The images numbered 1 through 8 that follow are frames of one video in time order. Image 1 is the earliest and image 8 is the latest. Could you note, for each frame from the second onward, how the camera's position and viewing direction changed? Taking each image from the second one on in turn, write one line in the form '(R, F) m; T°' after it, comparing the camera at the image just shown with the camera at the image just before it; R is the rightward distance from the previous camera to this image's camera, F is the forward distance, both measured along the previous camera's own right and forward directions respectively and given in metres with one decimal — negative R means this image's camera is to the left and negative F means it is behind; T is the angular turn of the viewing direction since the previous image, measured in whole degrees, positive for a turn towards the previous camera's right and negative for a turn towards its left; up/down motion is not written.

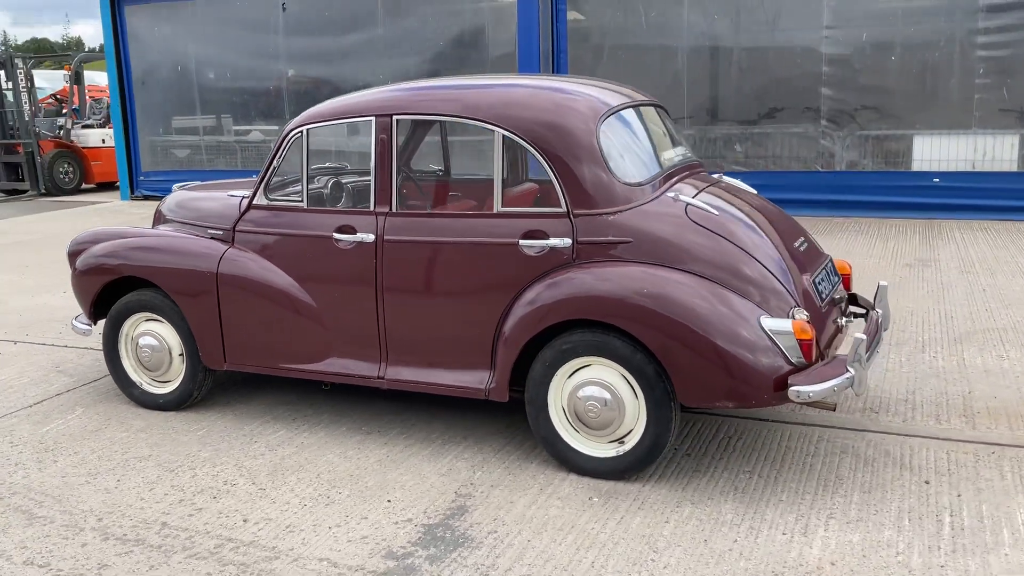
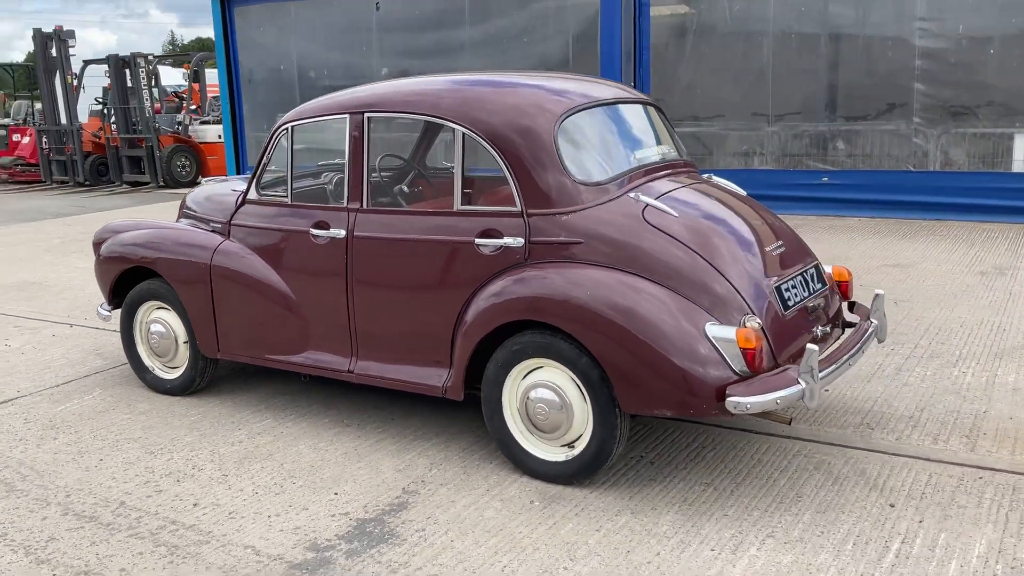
(+0.7, +0.1) m; -8°
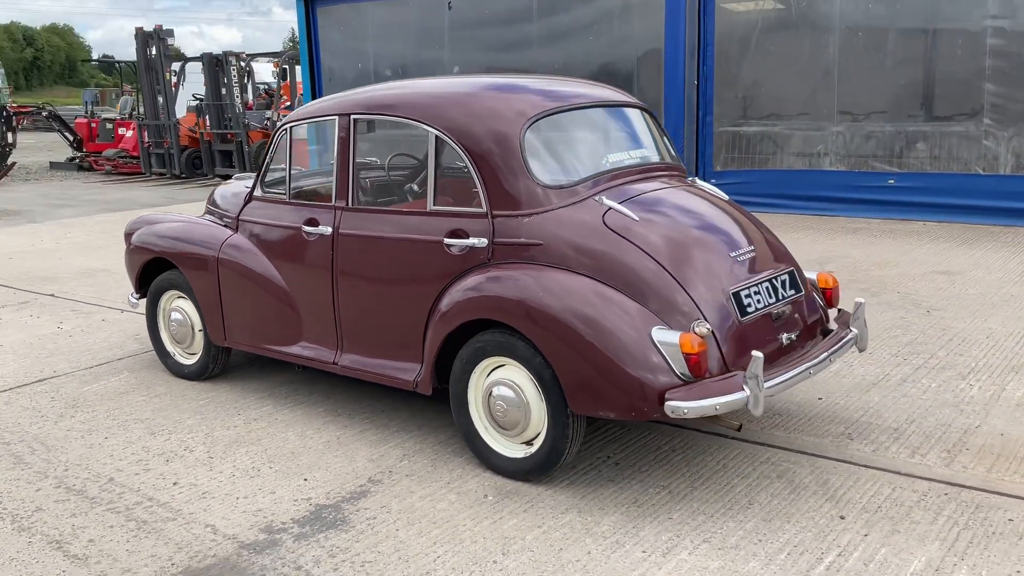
(+0.5, -0.1) m; -6°
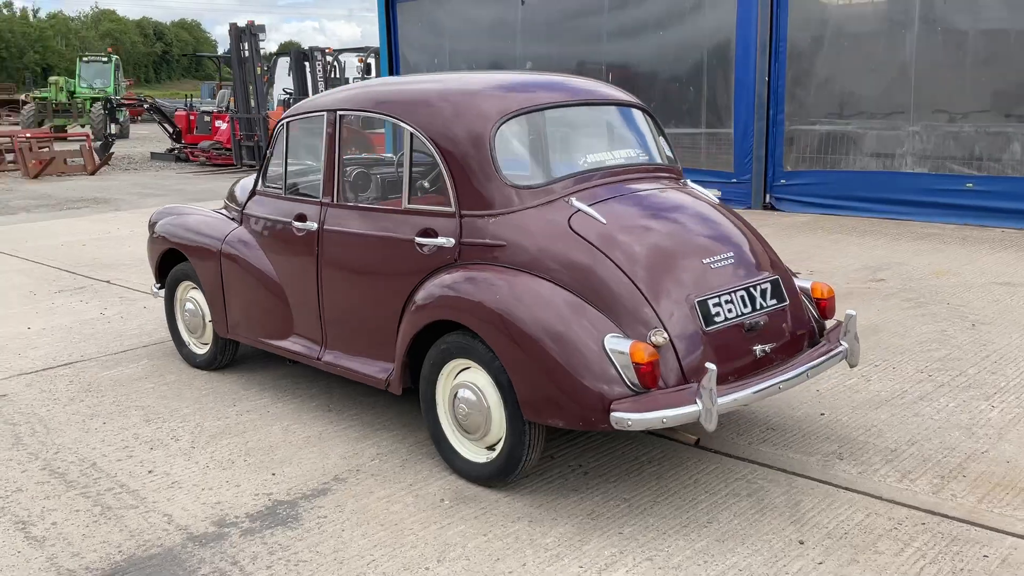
(+0.5, +0.1) m; -6°
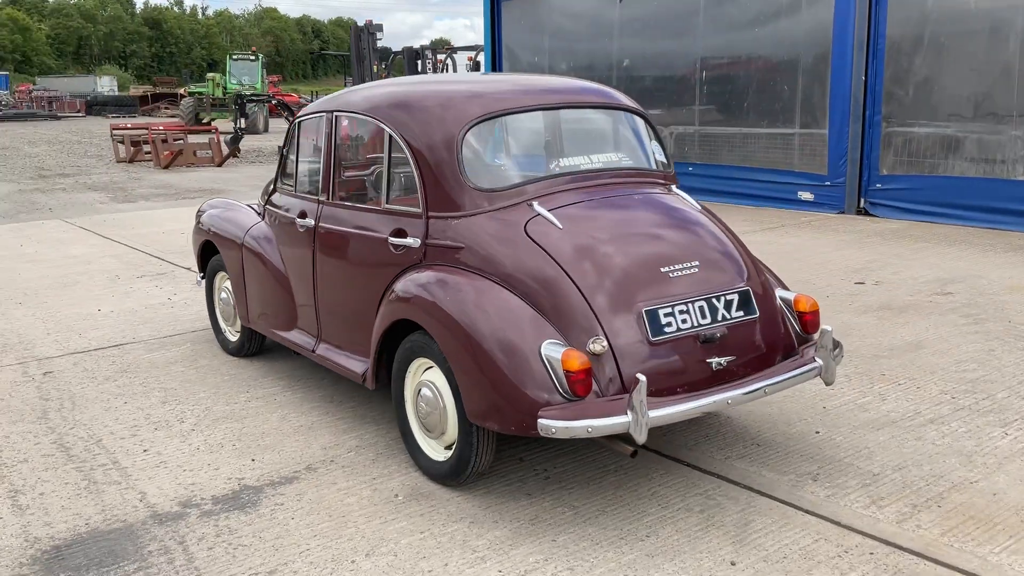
(+0.7, 0.0) m; -8°
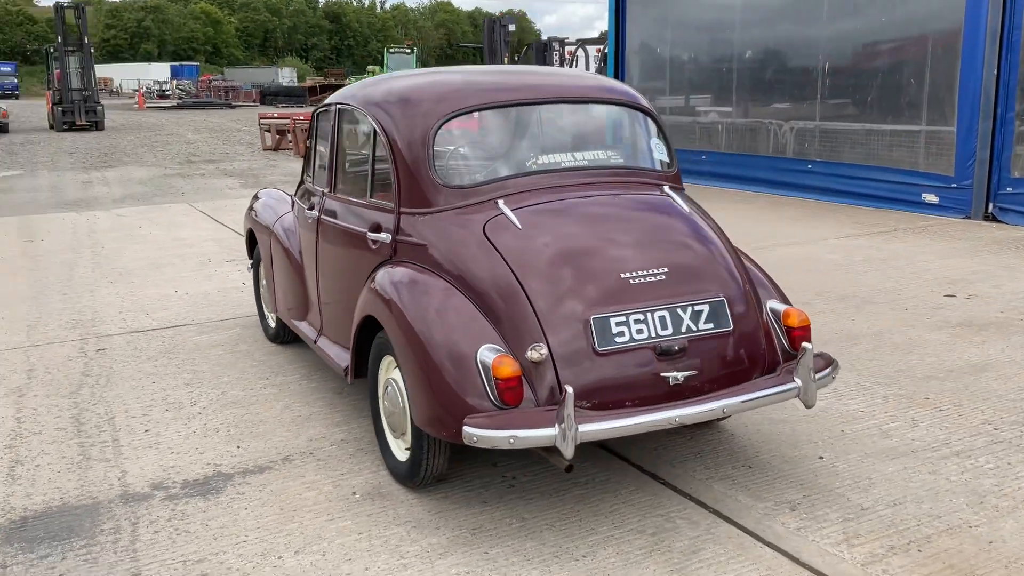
(+0.7, +0.2) m; -10°
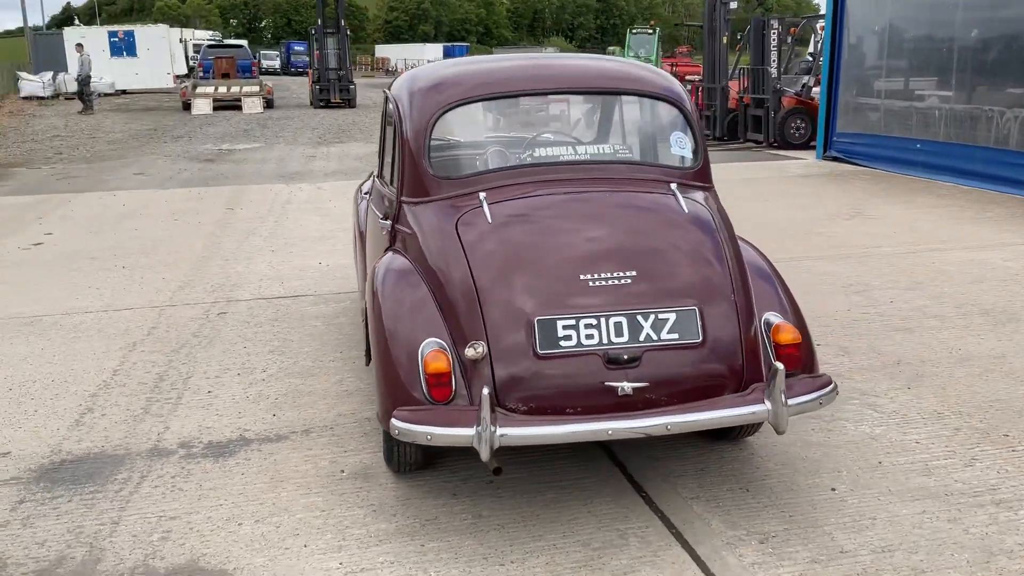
(+1.0, +0.2) m; -15°
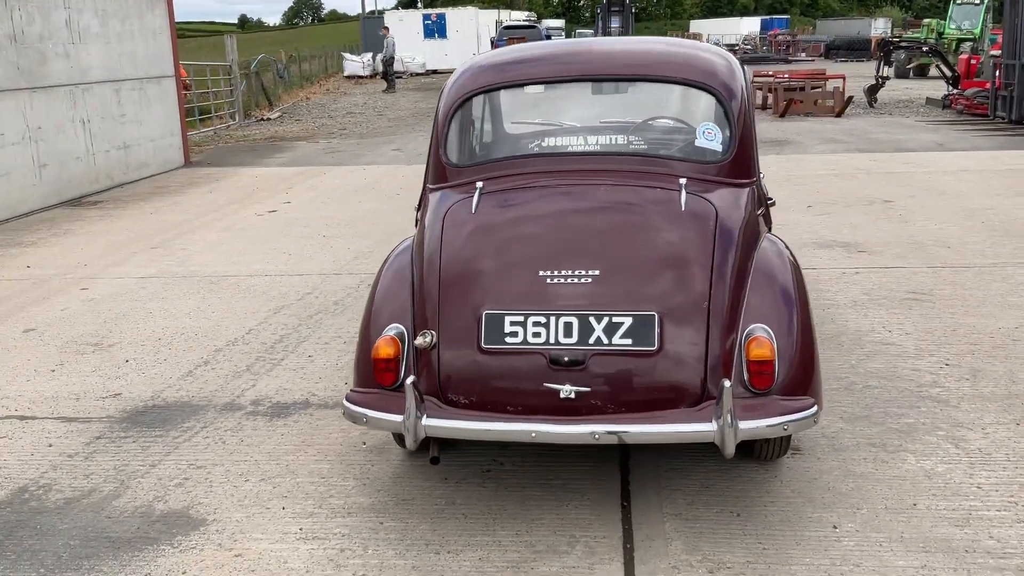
(+1.1, +0.2) m; -18°
